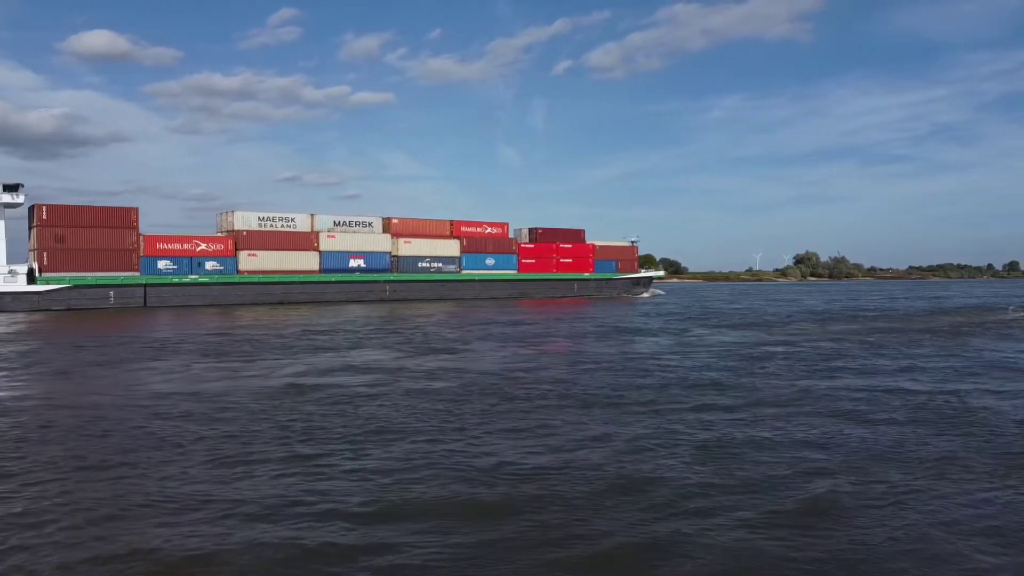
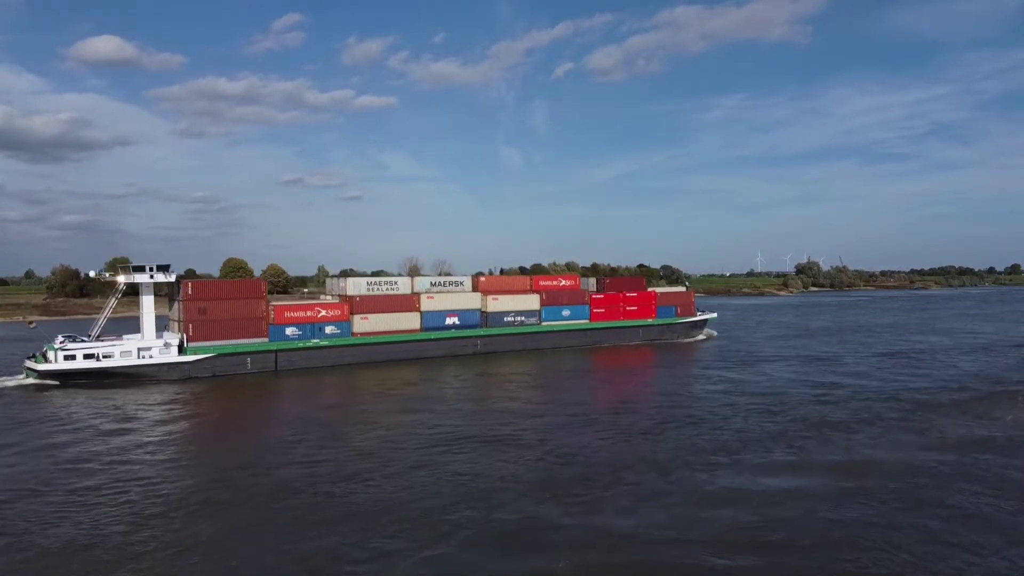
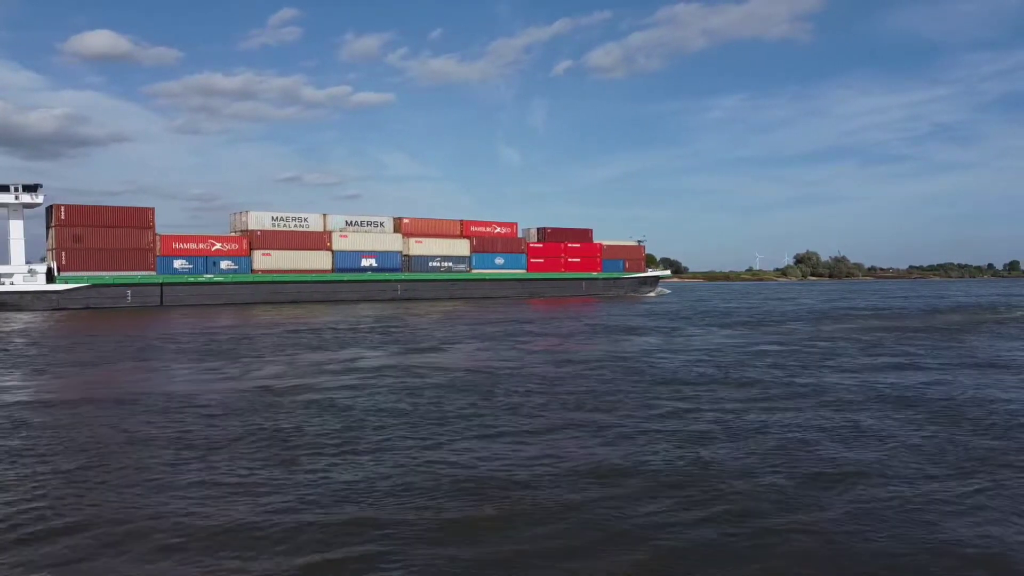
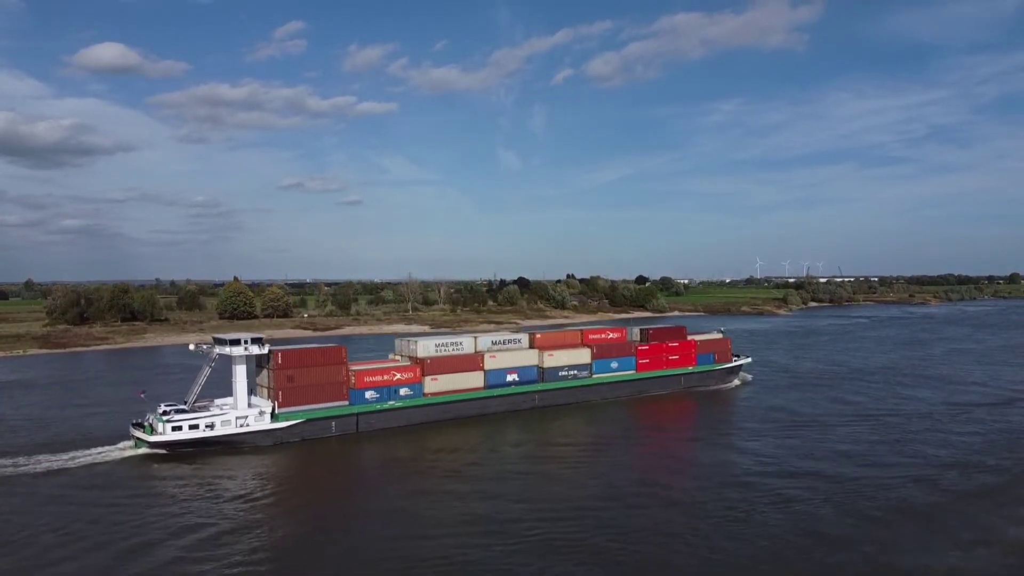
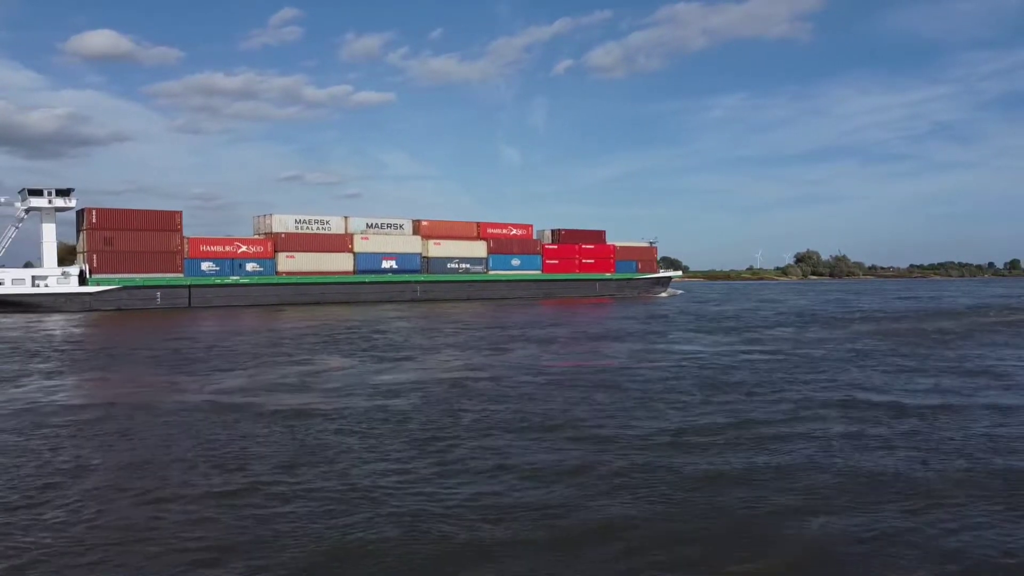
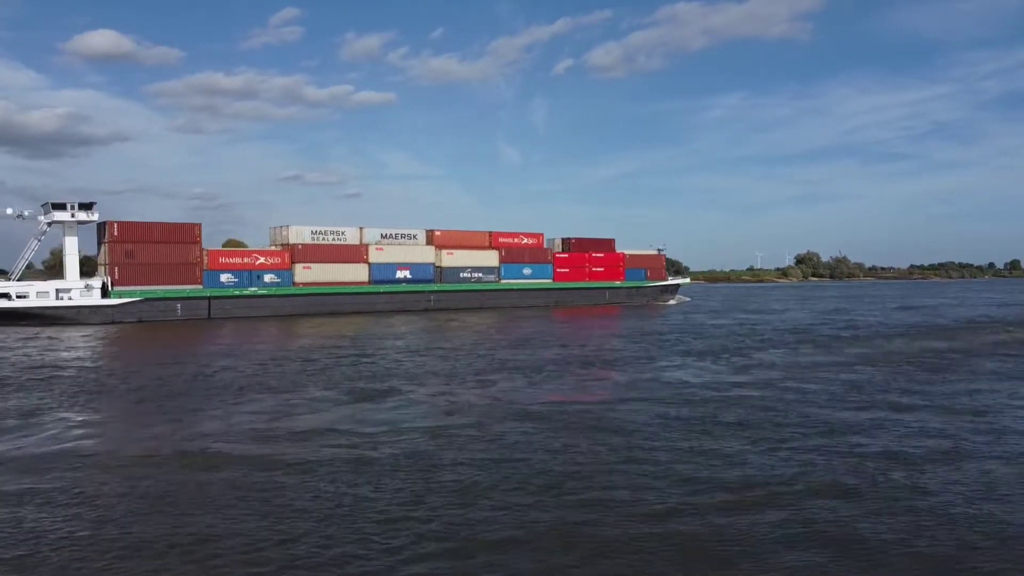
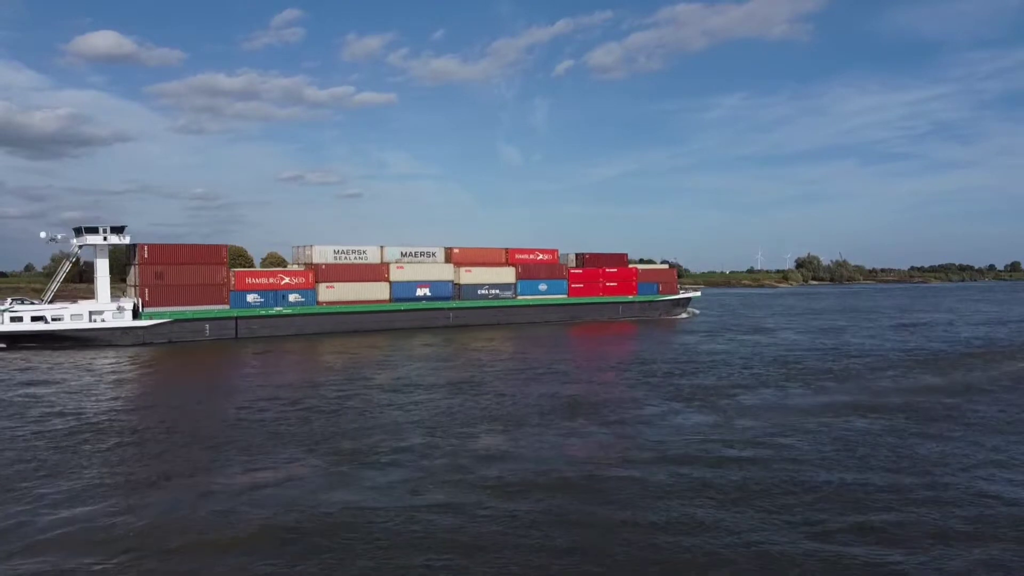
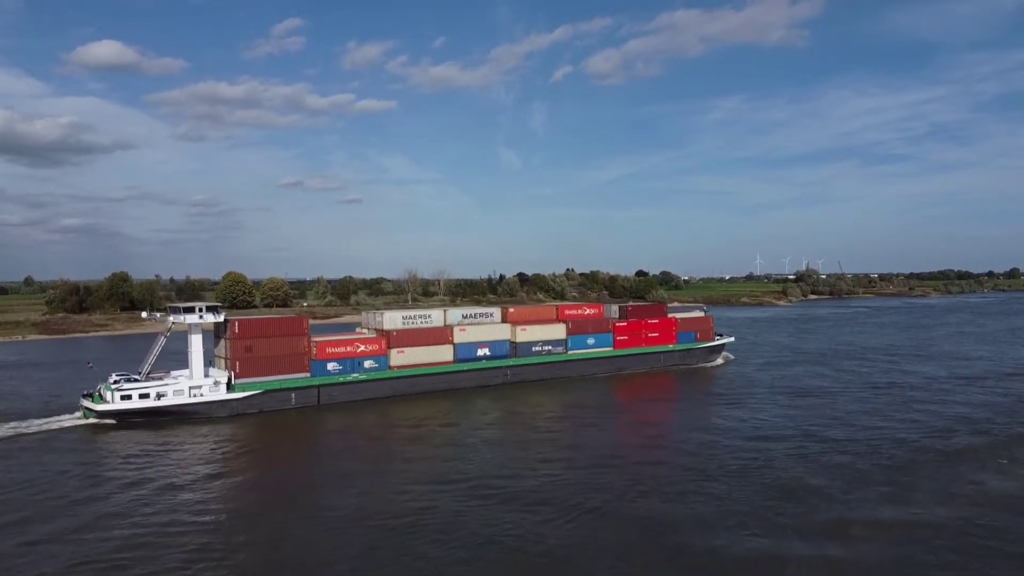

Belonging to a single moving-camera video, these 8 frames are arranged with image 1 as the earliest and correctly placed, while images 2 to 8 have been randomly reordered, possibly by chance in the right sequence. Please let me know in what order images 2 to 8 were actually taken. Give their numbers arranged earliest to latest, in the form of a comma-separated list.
3, 5, 6, 7, 2, 8, 4
